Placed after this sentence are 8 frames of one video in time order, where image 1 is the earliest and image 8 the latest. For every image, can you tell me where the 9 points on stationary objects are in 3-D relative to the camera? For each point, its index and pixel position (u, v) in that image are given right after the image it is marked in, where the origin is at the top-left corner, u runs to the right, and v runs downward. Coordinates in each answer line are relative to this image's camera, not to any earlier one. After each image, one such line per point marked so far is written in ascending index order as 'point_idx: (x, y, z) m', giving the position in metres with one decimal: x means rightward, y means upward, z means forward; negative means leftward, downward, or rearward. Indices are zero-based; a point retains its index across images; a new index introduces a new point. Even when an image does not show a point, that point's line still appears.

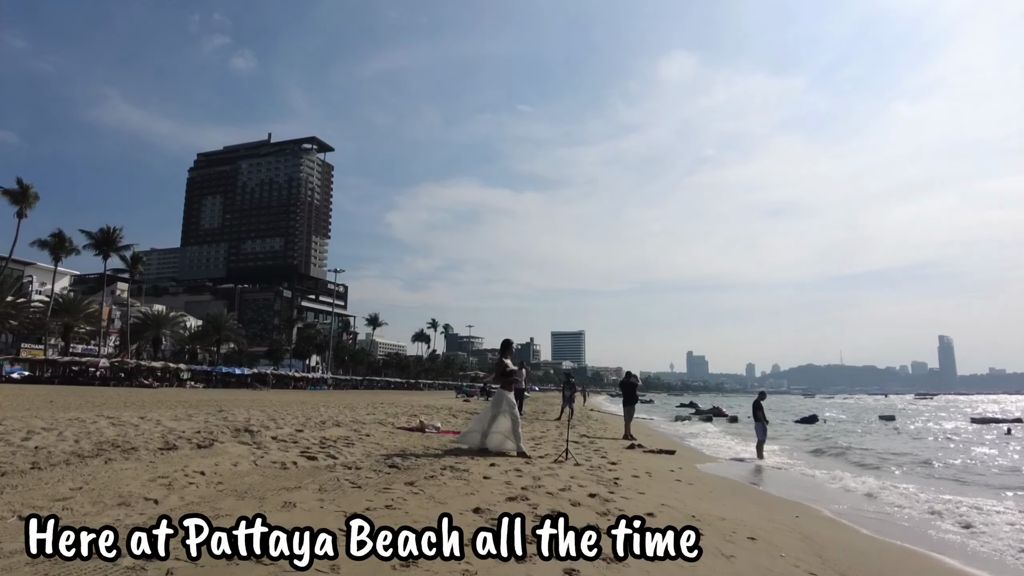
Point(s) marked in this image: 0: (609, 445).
0: (+2.1, -3.4, +12.7) m
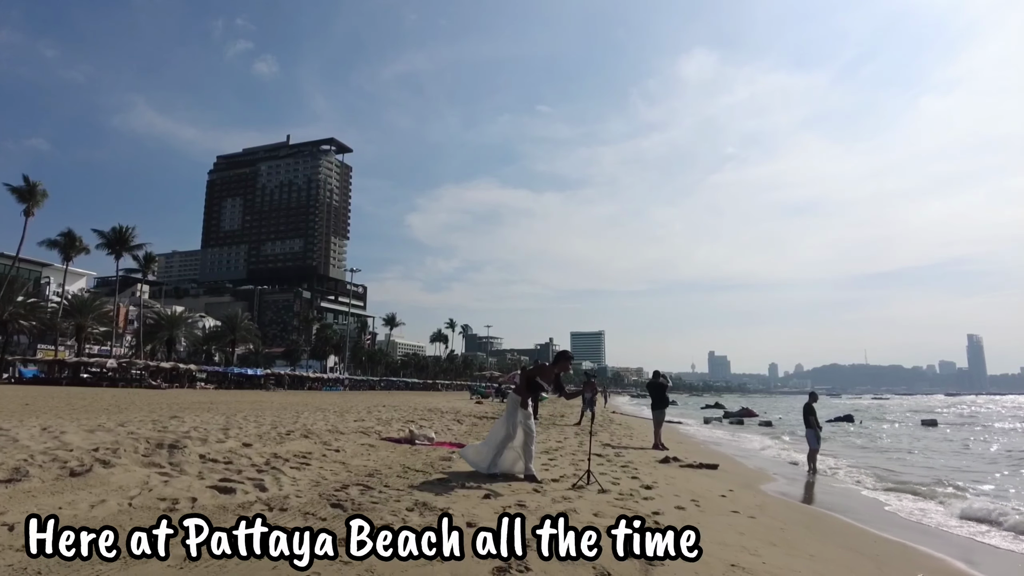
0: (+2.3, -3.1, +10.5) m
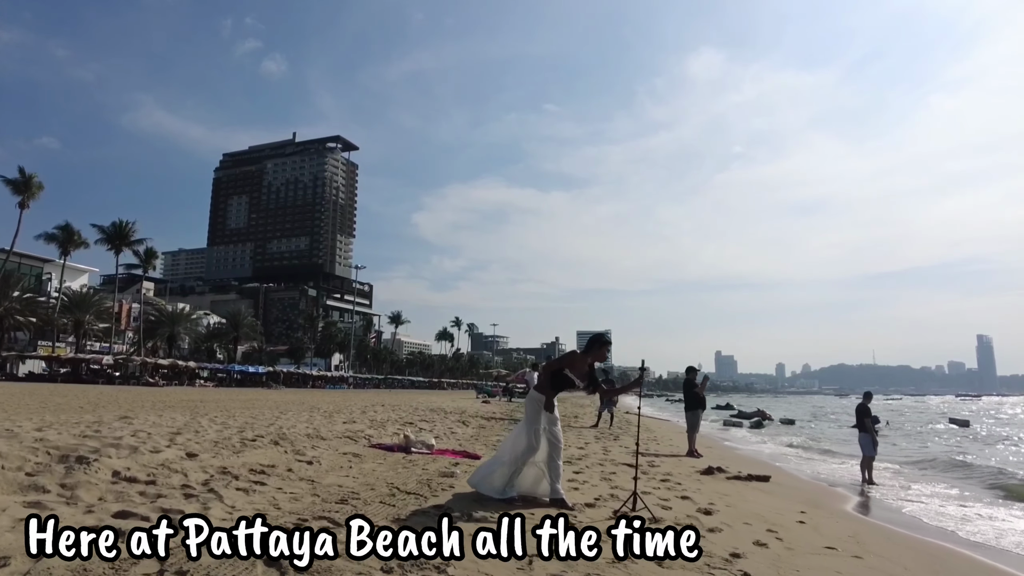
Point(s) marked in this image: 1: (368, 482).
0: (+2.5, -2.8, +8.8) m
1: (-1.3, -1.8, +5.4) m
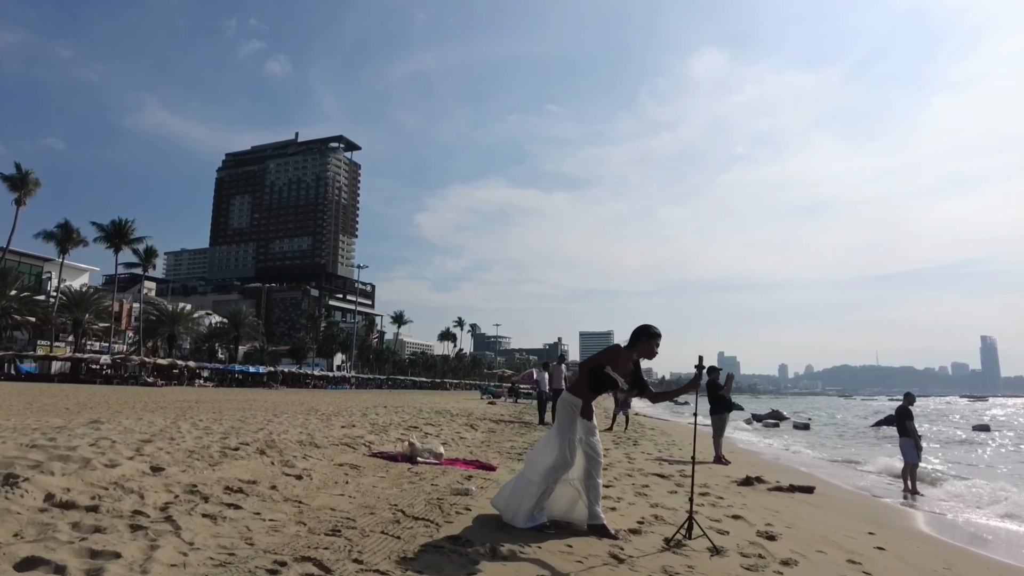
0: (+2.8, -2.6, +7.9) m
1: (-1.1, -1.6, +4.5) m
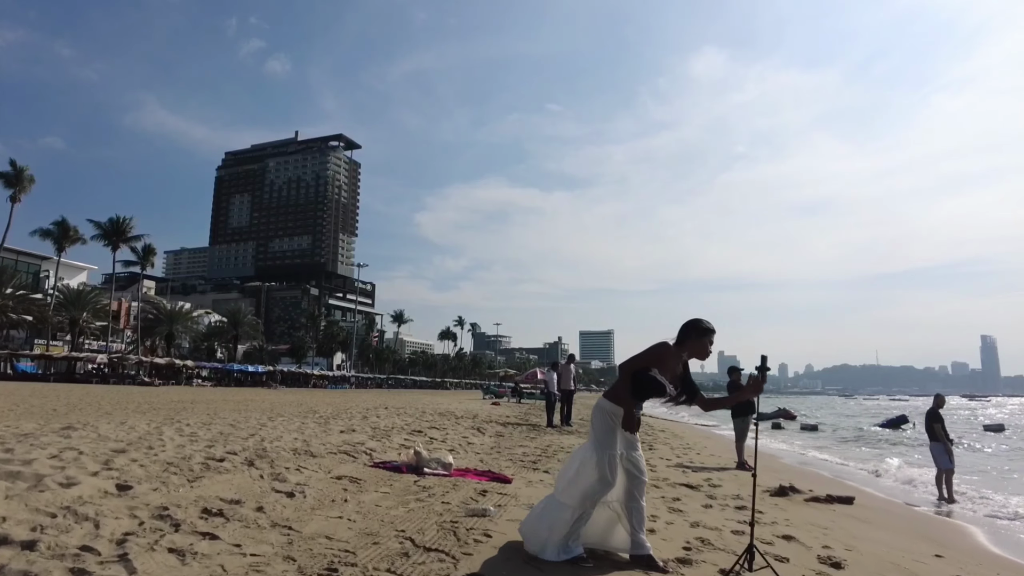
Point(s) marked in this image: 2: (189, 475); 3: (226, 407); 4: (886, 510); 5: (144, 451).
0: (+2.9, -2.5, +7.2) m
1: (-0.9, -1.6, +3.8) m
2: (-2.5, -1.5, +4.7) m
3: (-8.2, -3.4, +17.0) m
4: (+4.9, -2.9, +7.6) m
5: (-3.4, -1.5, +5.5) m
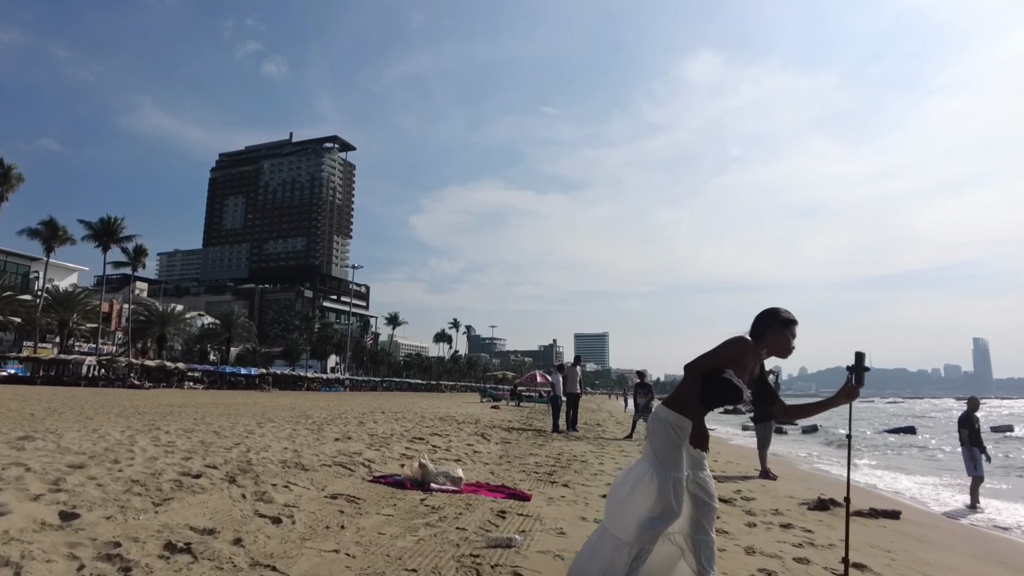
0: (+3.1, -2.5, +6.5) m
1: (-0.7, -1.5, +3.1) m
2: (-2.4, -1.4, +3.9) m
3: (-8.1, -3.4, +16.2) m
4: (+5.0, -2.8, +7.0) m
5: (-3.2, -1.4, +4.8) m
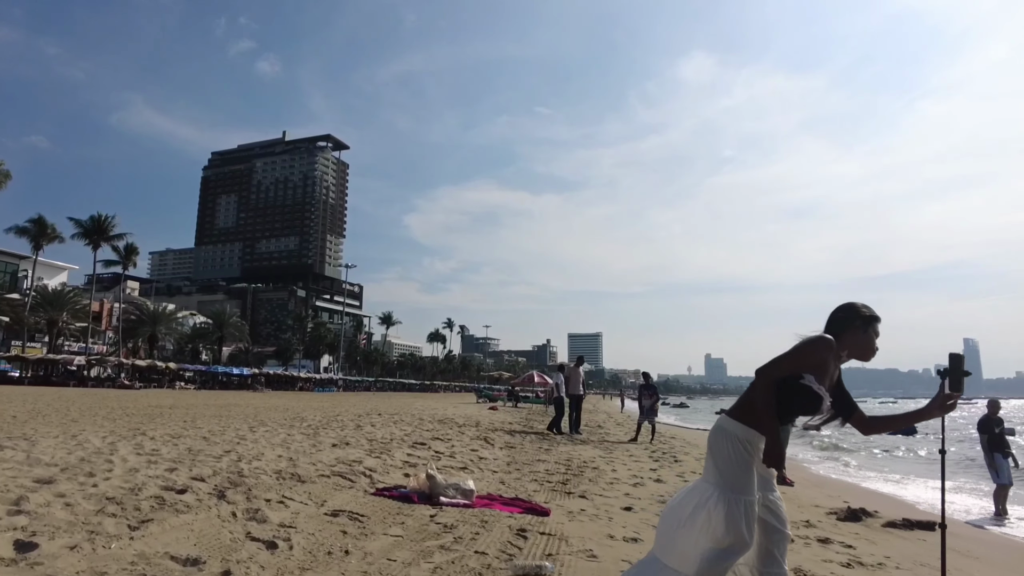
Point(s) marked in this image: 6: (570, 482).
0: (+3.2, -2.4, +6.1) m
1: (-0.5, -1.4, +2.6) m
2: (-2.2, -1.3, +3.4) m
3: (-8.1, -3.3, +15.6) m
4: (+5.1, -2.8, +6.6) m
5: (-3.1, -1.4, +4.3) m
6: (+0.7, -2.2, +6.7) m
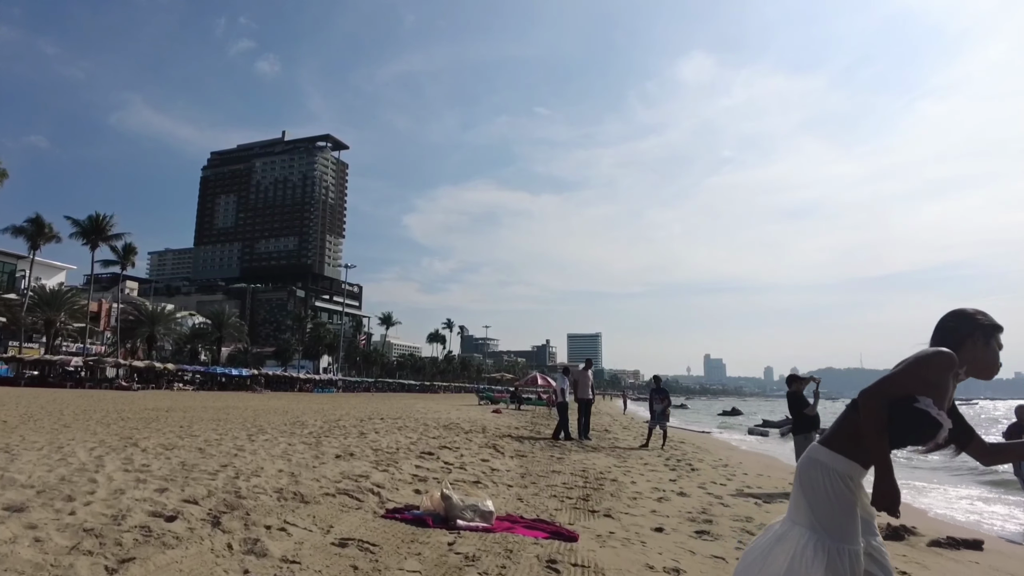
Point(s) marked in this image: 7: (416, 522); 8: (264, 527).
0: (+3.4, -2.5, +5.6) m
1: (-0.4, -1.4, +2.2) m
2: (-2.0, -1.4, +3.0) m
3: (-7.9, -3.3, +15.2) m
4: (+5.3, -2.8, +6.1) m
5: (-2.9, -1.4, +3.8) m
6: (+0.8, -2.2, +6.3) m
7: (-0.7, -1.8, +4.4) m
8: (-1.6, -1.6, +3.9) m
